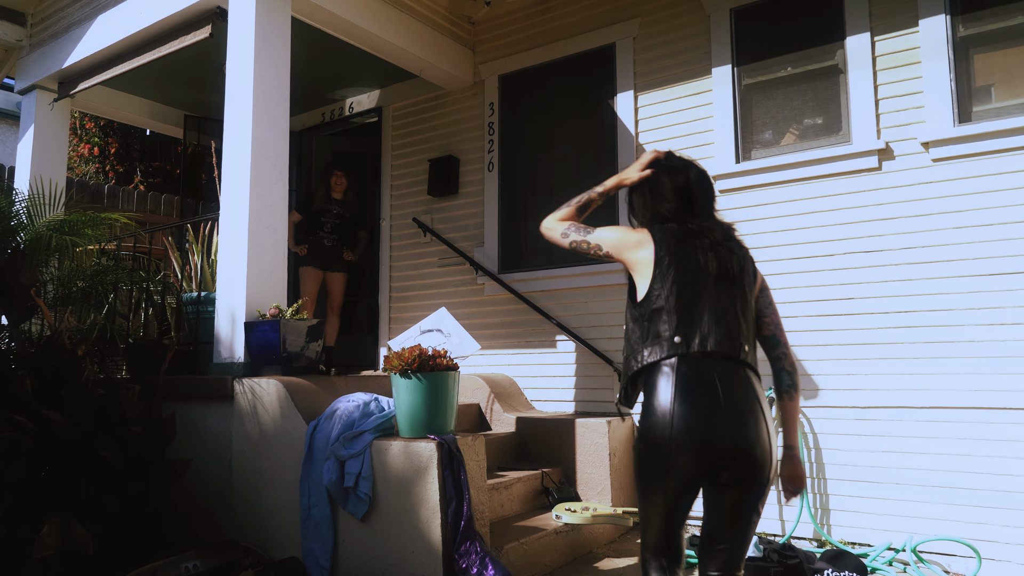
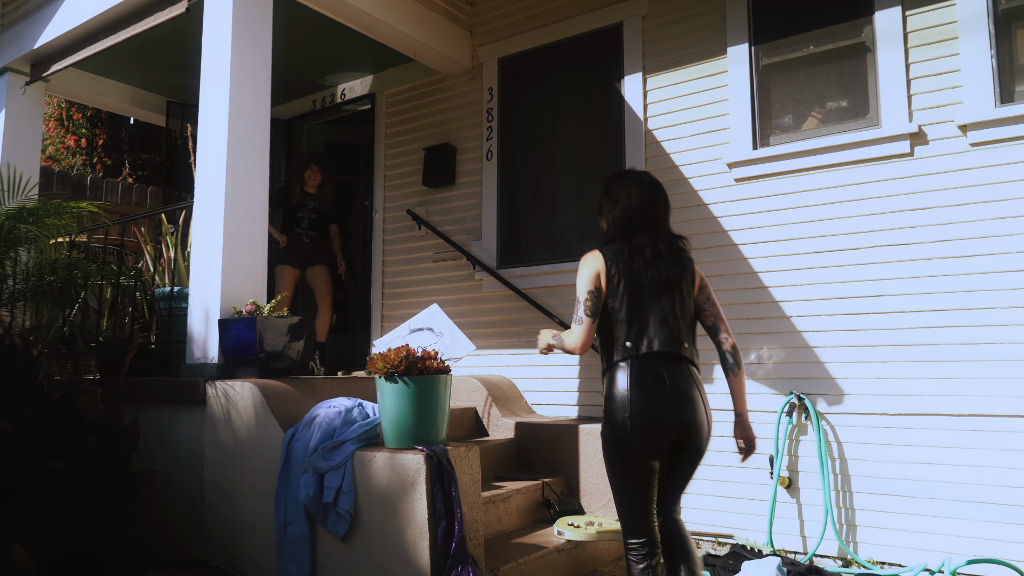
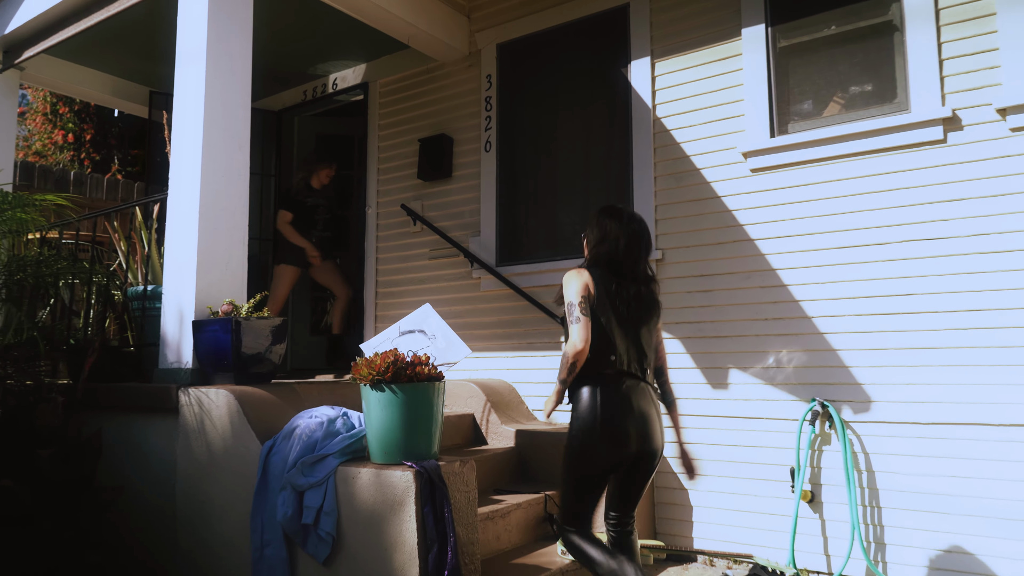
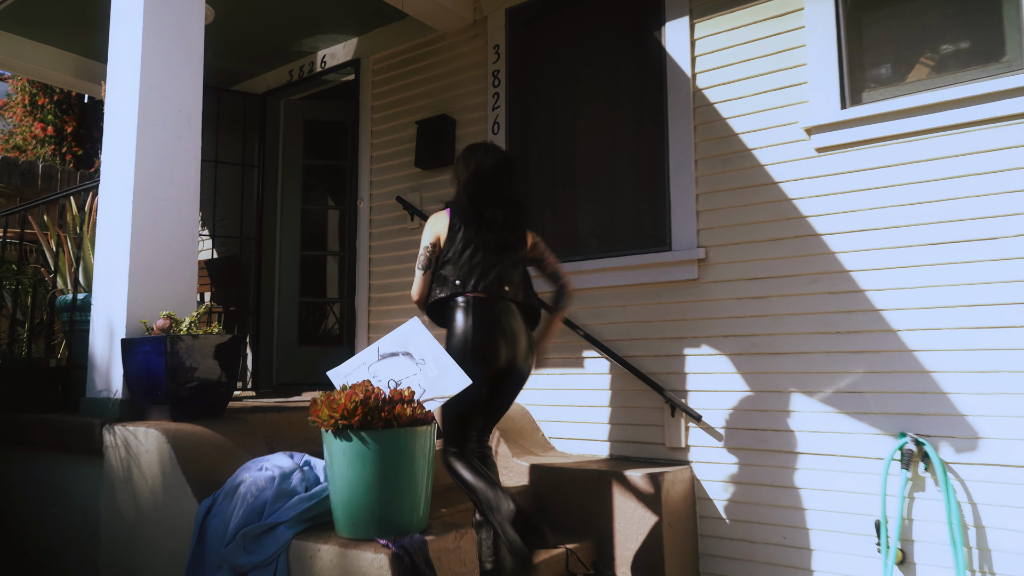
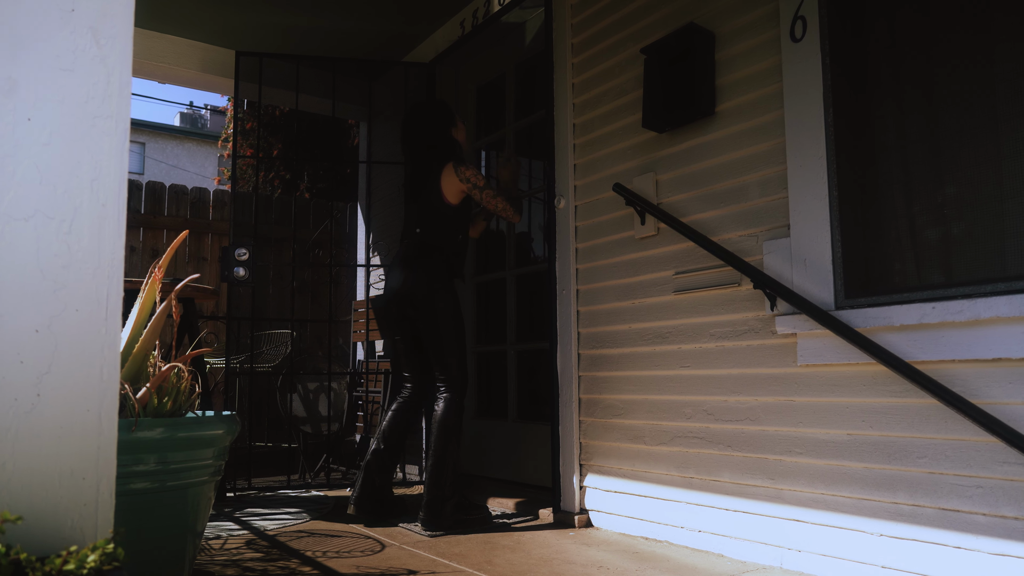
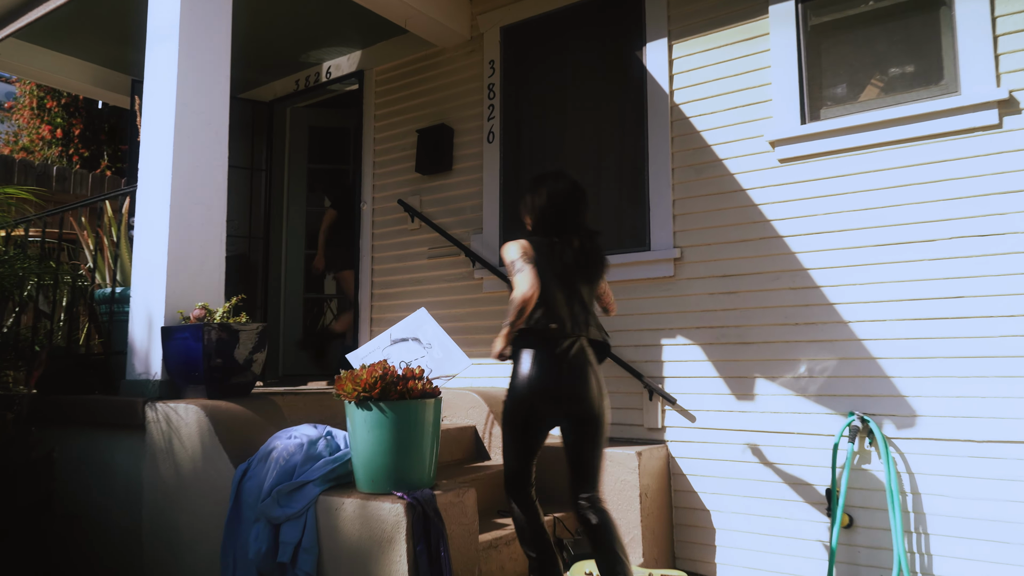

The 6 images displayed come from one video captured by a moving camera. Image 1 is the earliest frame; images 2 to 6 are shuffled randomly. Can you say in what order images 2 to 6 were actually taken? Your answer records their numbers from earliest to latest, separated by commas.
2, 3, 6, 4, 5
